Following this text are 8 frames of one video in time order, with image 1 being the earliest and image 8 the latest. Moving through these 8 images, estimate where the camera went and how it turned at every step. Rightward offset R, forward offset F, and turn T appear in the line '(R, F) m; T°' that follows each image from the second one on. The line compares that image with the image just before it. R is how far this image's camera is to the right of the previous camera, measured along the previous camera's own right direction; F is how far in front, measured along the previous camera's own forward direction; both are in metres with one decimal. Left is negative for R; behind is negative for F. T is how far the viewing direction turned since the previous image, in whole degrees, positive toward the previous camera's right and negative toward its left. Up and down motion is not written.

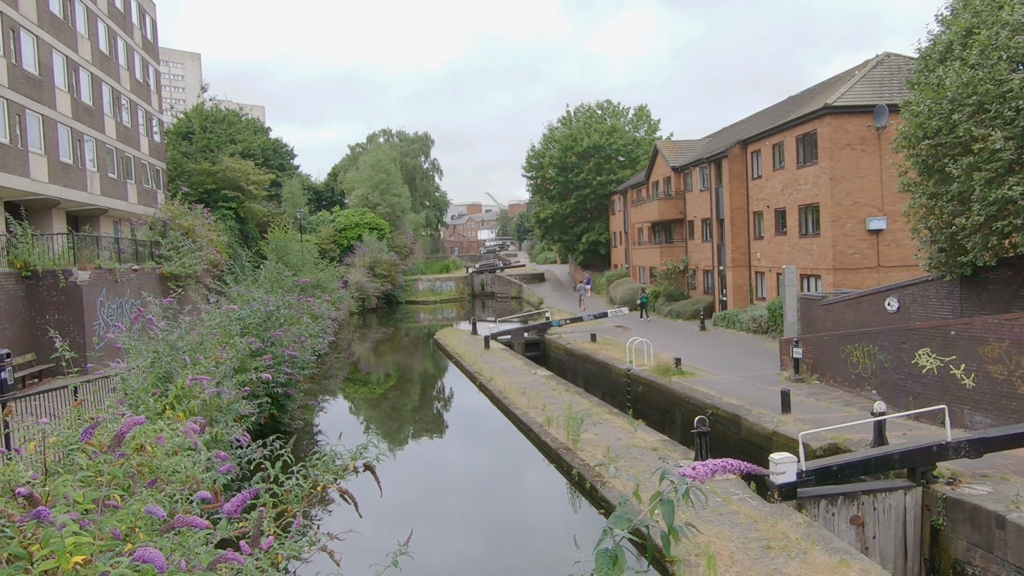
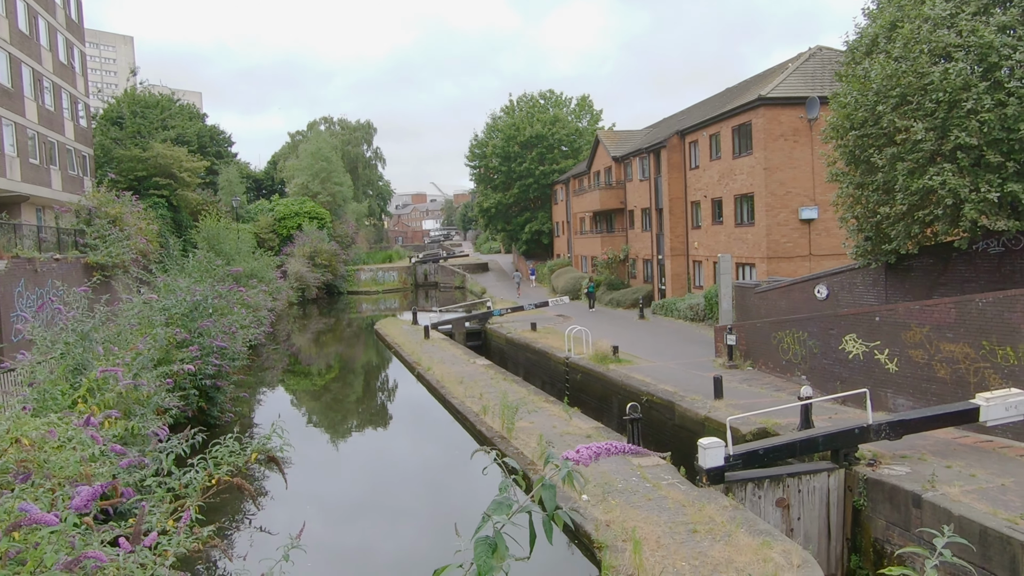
(+0.2, +0.1) m; +4°
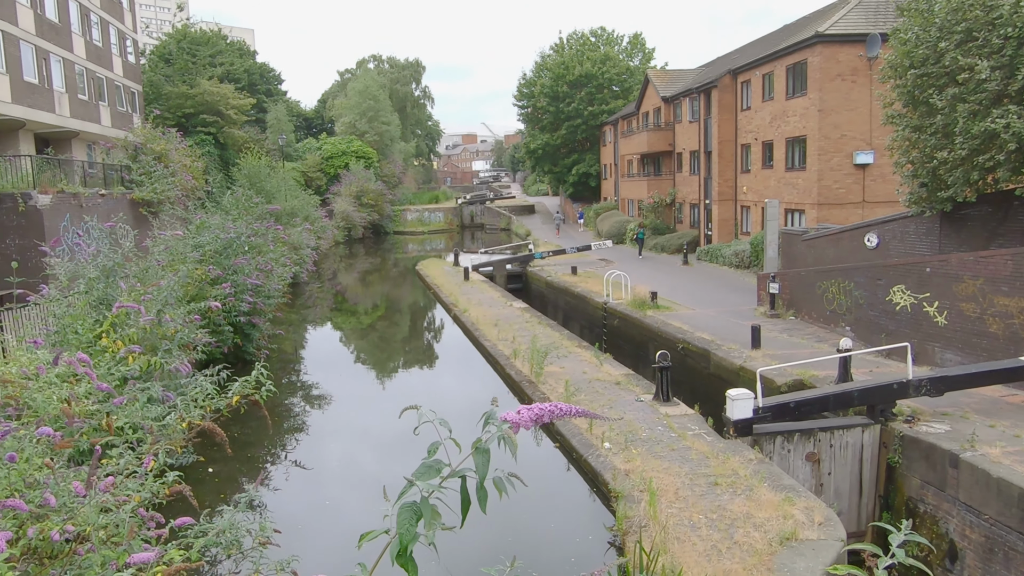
(+0.3, +0.2) m; -3°
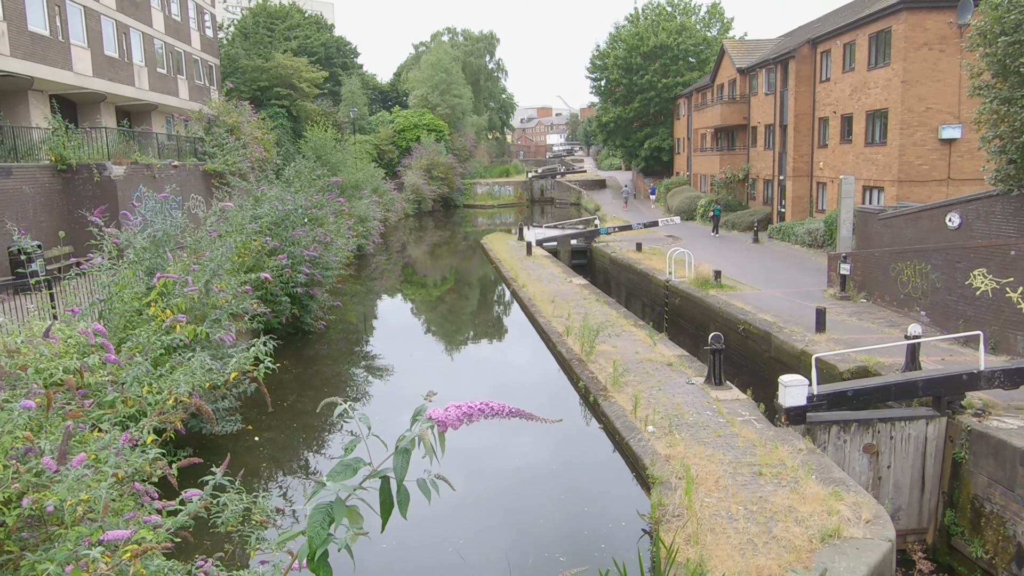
(+0.3, +0.2) m; -5°
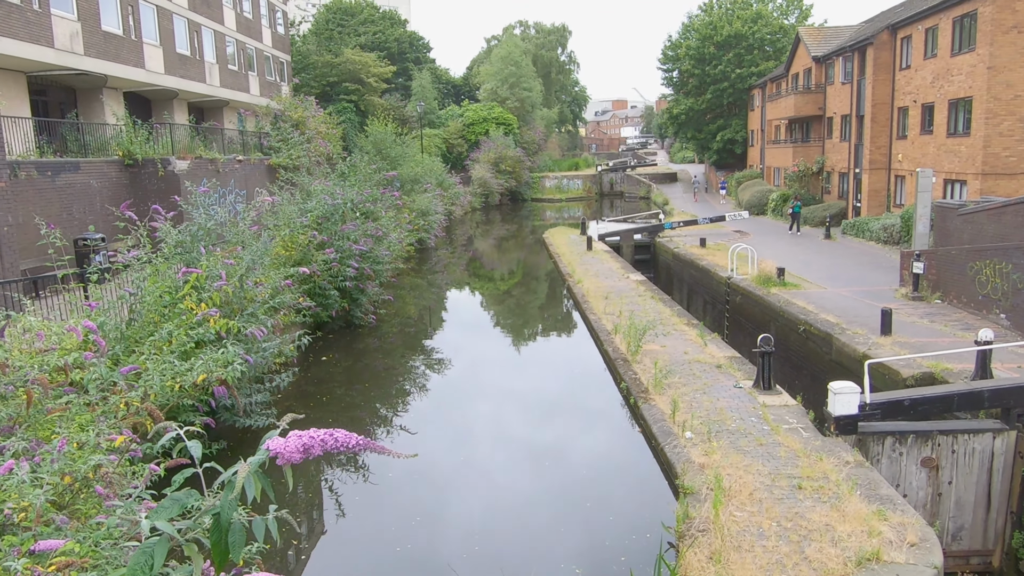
(+0.4, +0.3) m; -5°
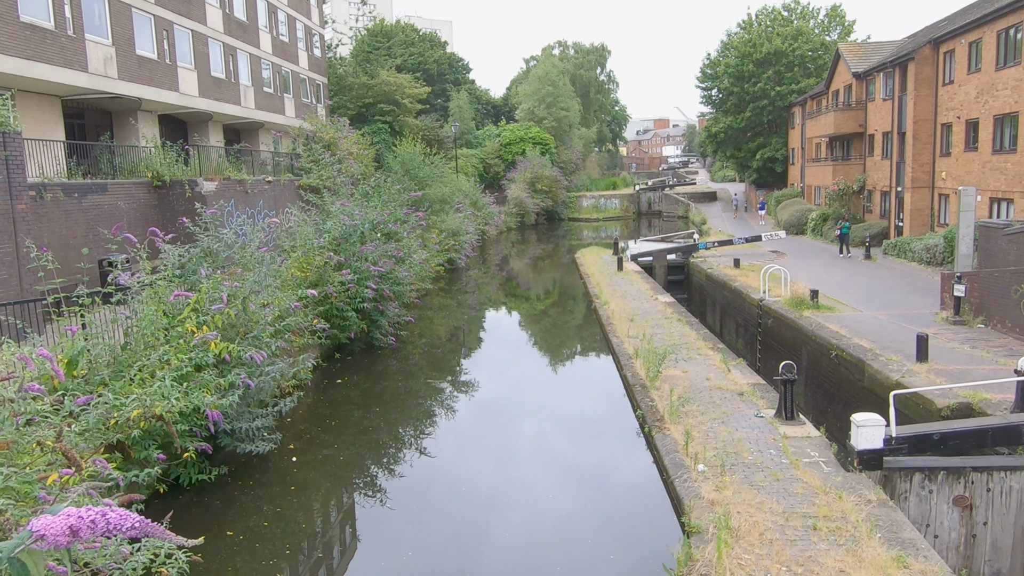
(+0.4, +0.3) m; -3°
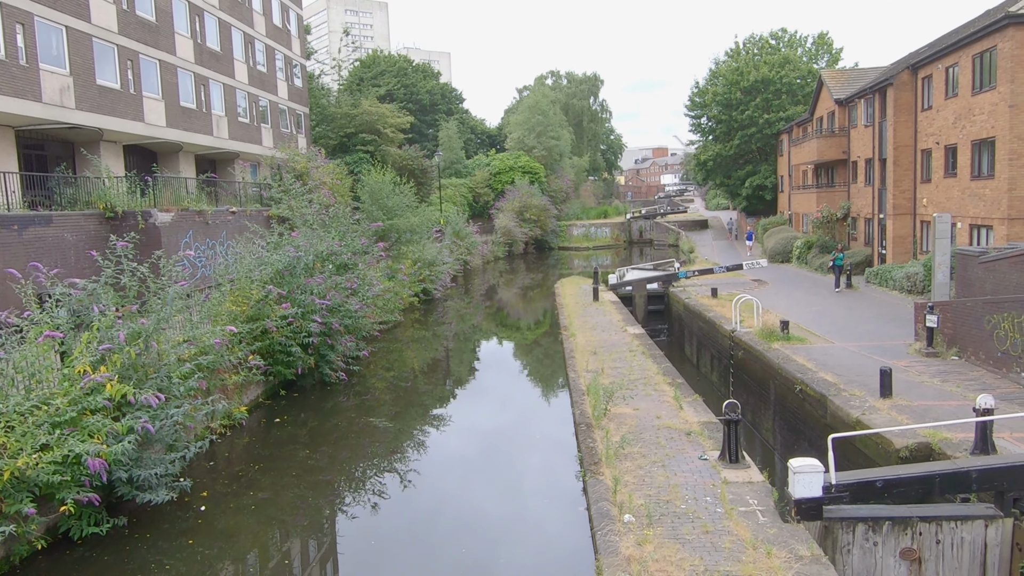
(+0.8, +0.5) m; 0°
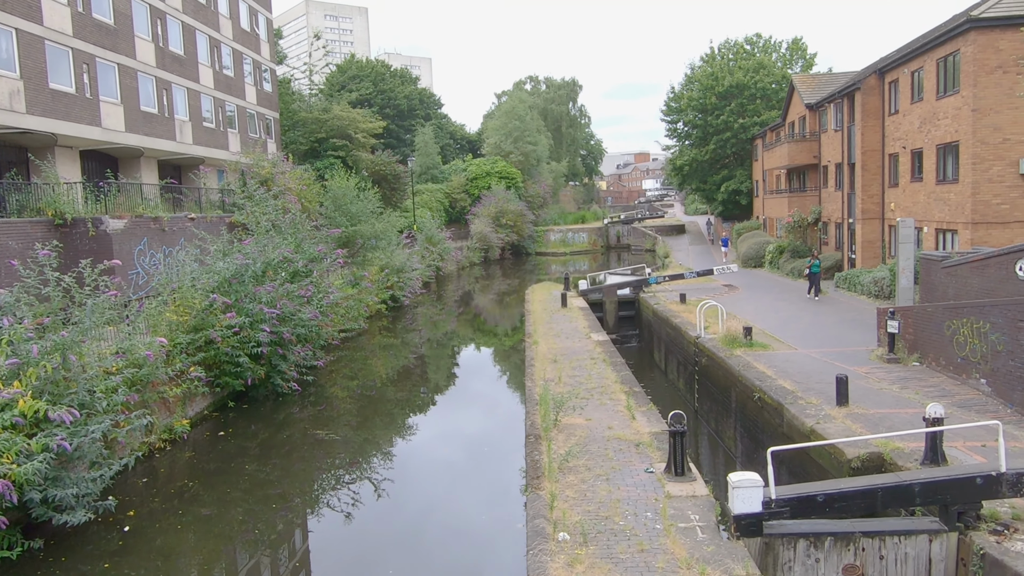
(+0.5, +0.3) m; +1°
